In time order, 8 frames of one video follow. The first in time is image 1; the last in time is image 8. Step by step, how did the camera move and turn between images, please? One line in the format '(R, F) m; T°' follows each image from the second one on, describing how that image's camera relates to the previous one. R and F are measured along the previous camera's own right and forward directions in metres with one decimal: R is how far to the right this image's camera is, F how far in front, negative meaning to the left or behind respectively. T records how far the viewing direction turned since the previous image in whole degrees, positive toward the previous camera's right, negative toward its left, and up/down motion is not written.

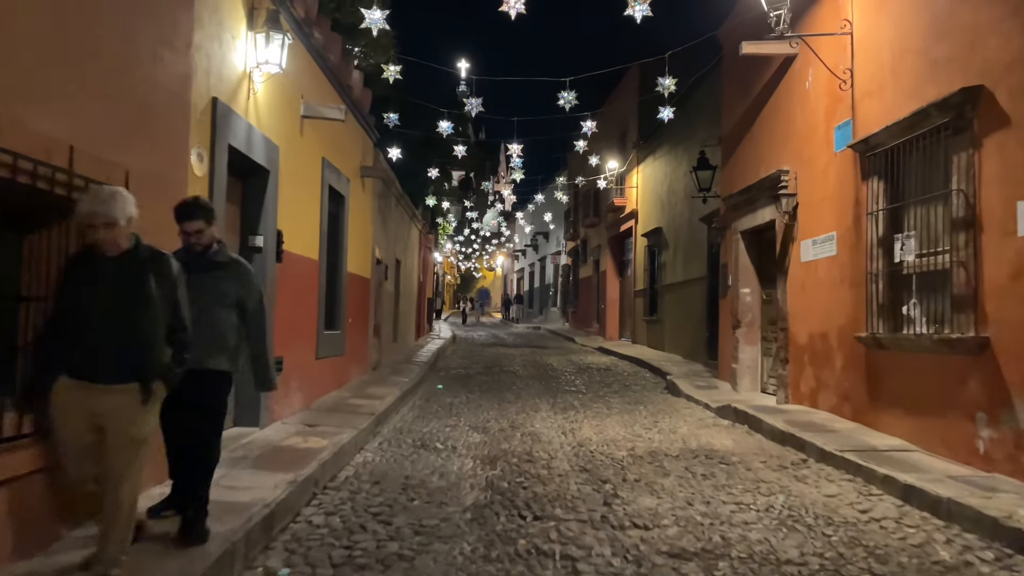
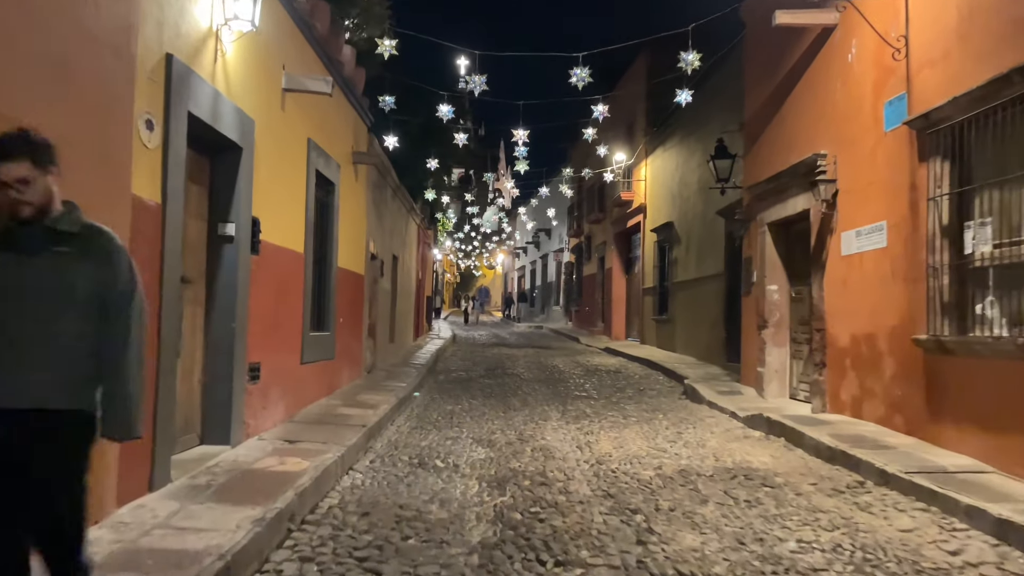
(-0.1, +0.9) m; 0°
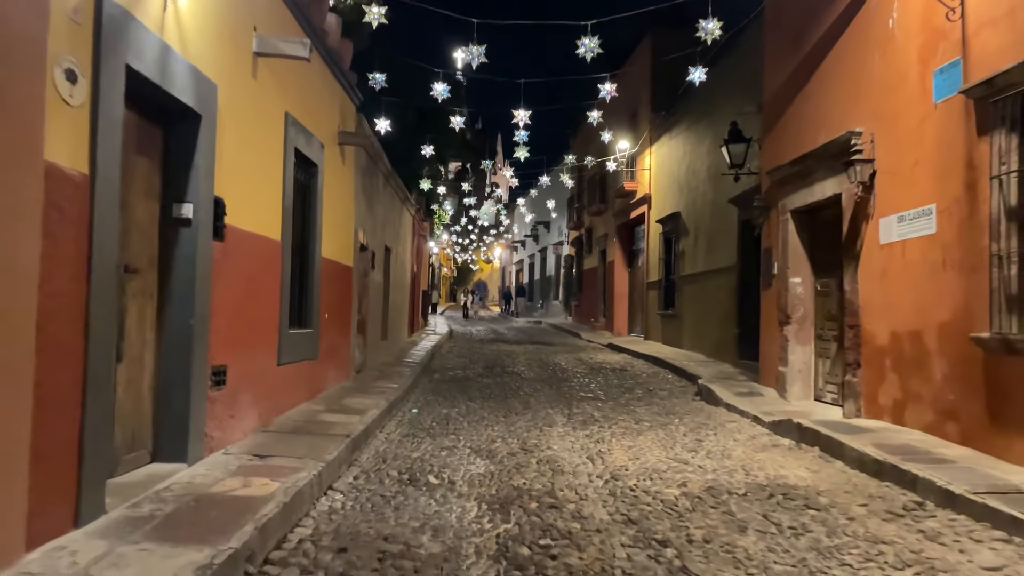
(0.0, +0.8) m; 0°
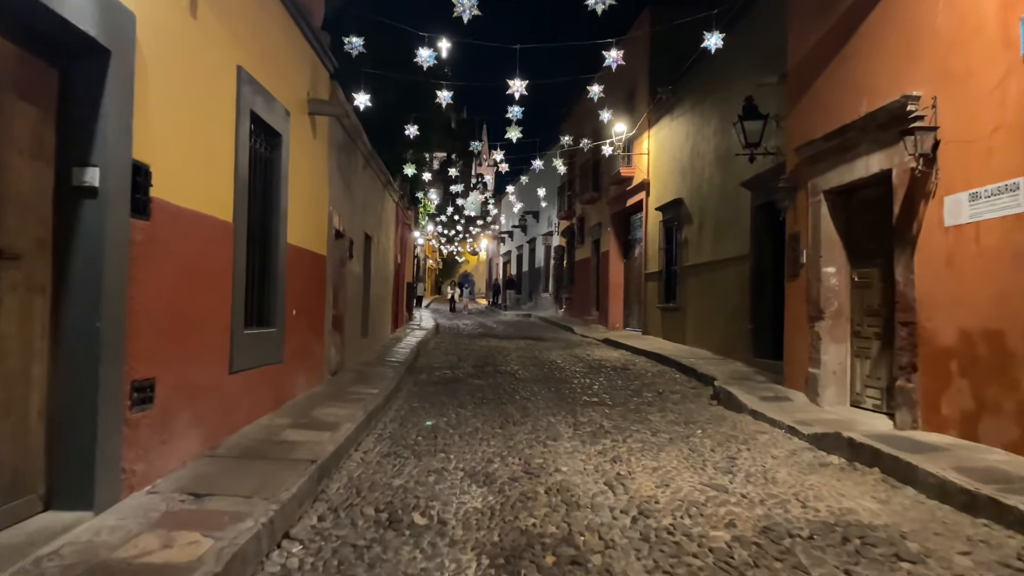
(-0.1, +1.1) m; +1°
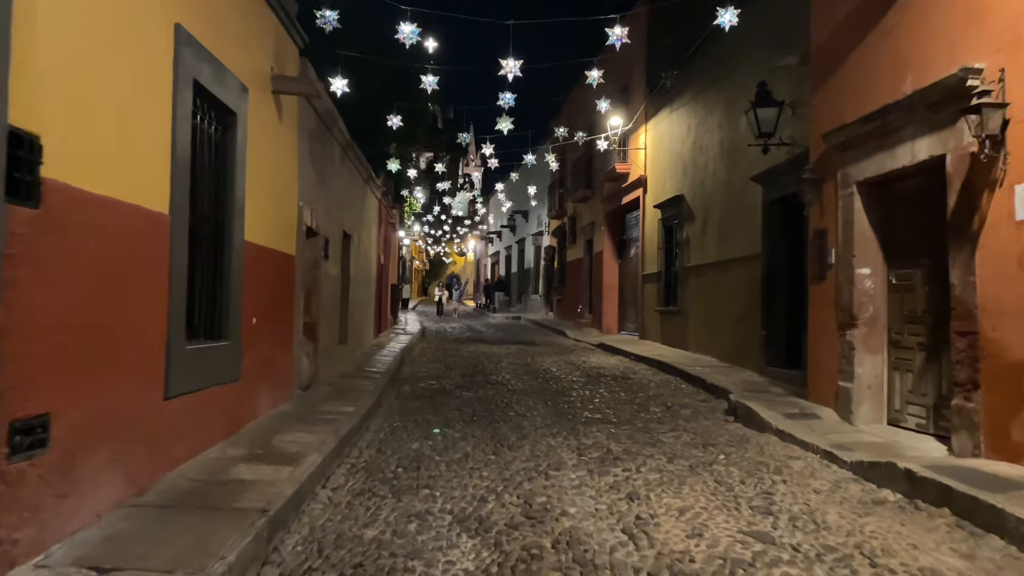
(-0.1, +0.9) m; +1°
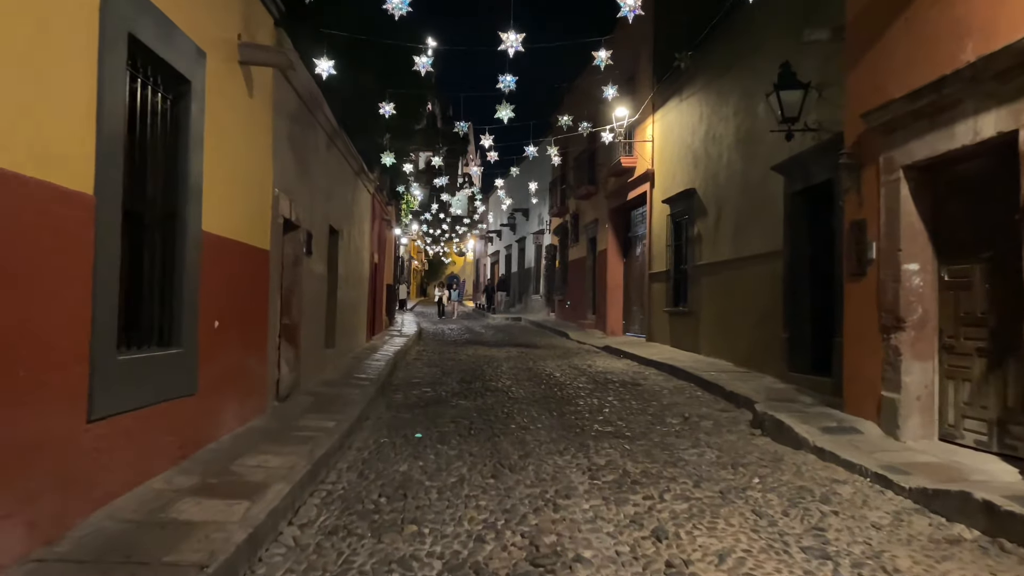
(0.0, +0.8) m; 0°
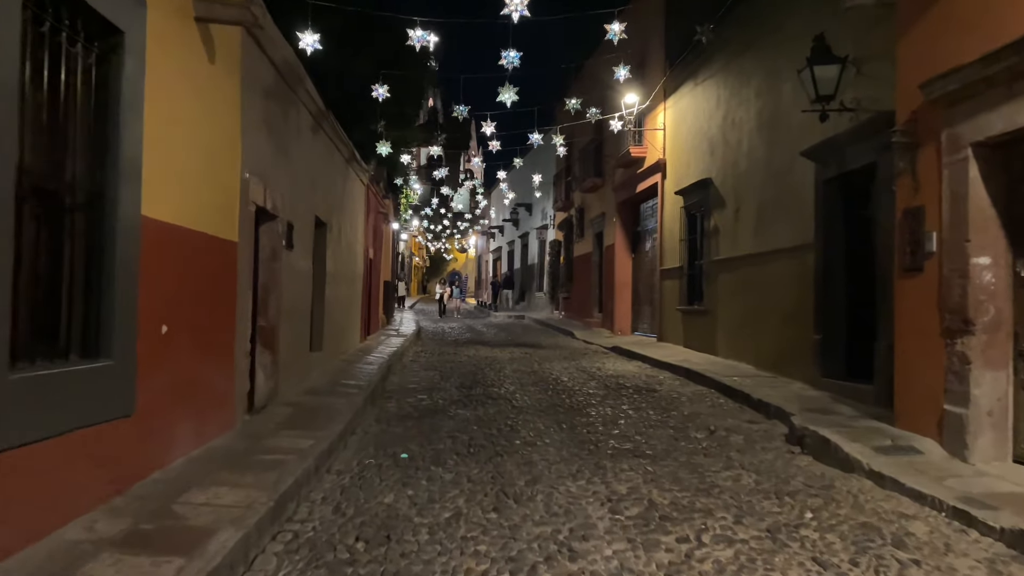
(0.0, +0.8) m; 0°
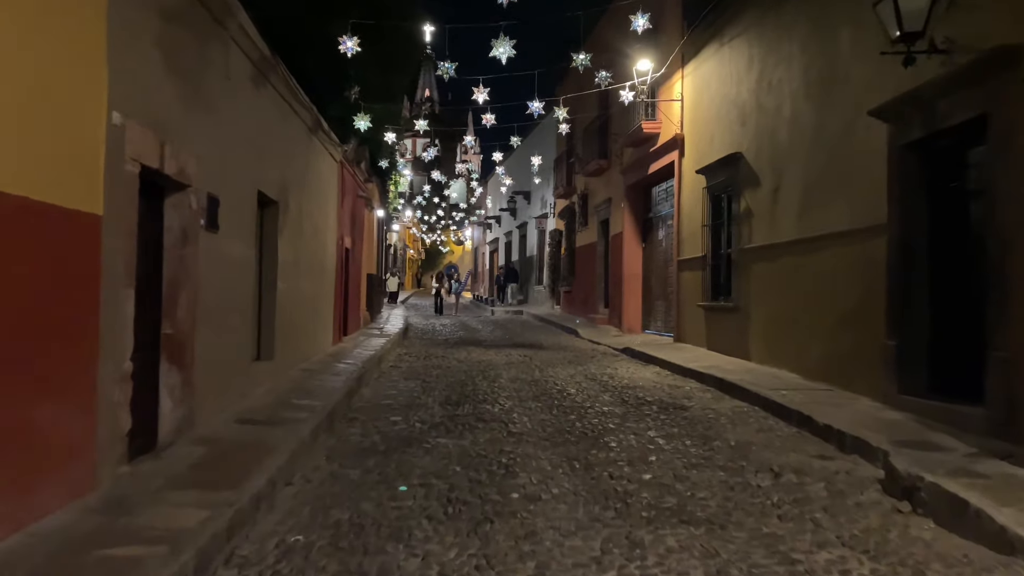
(0.0, +1.7) m; 0°
